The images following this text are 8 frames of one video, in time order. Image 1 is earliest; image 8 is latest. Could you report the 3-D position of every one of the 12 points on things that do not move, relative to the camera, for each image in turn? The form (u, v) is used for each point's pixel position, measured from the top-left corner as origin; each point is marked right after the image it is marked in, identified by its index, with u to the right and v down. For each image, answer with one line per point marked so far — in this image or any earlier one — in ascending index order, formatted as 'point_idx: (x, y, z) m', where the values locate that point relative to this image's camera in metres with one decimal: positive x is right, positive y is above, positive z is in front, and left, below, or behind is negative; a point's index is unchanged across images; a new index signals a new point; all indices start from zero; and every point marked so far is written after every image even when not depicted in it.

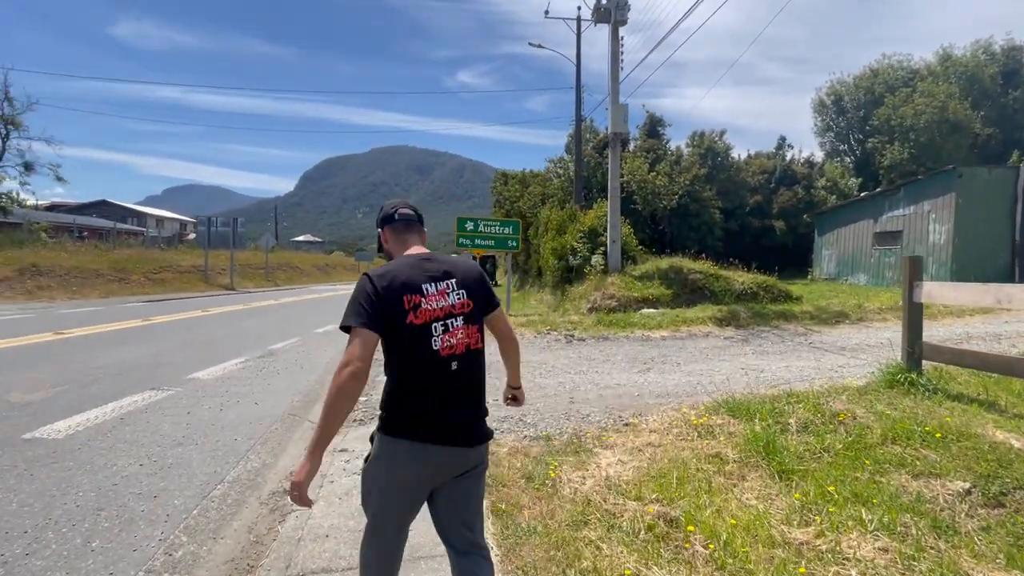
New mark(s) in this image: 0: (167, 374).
0: (-6.0, -1.5, +8.3) m
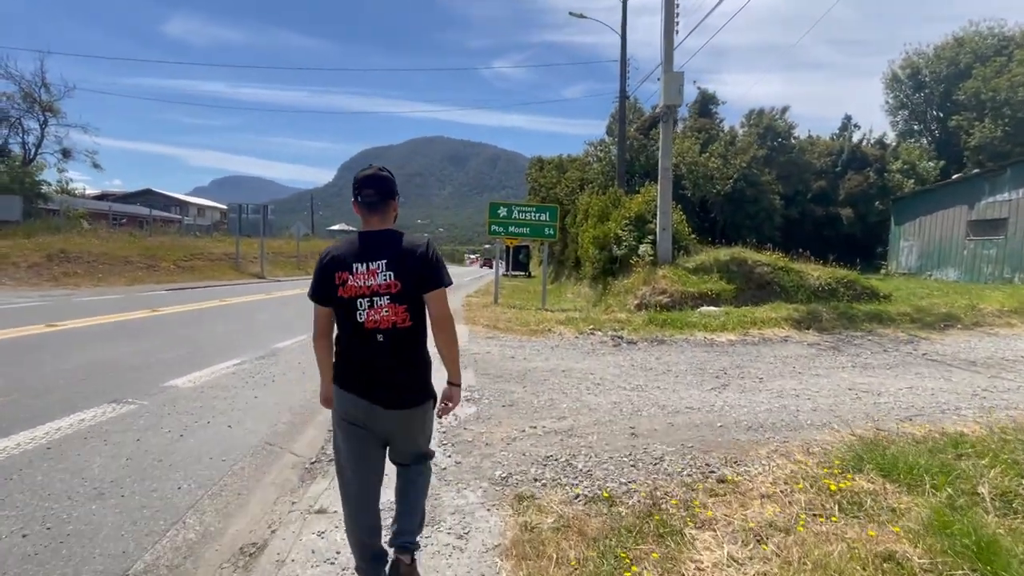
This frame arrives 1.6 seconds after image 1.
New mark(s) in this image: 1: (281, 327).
0: (-5.4, -1.3, +7.0) m
1: (-5.9, -1.0, +12.3) m
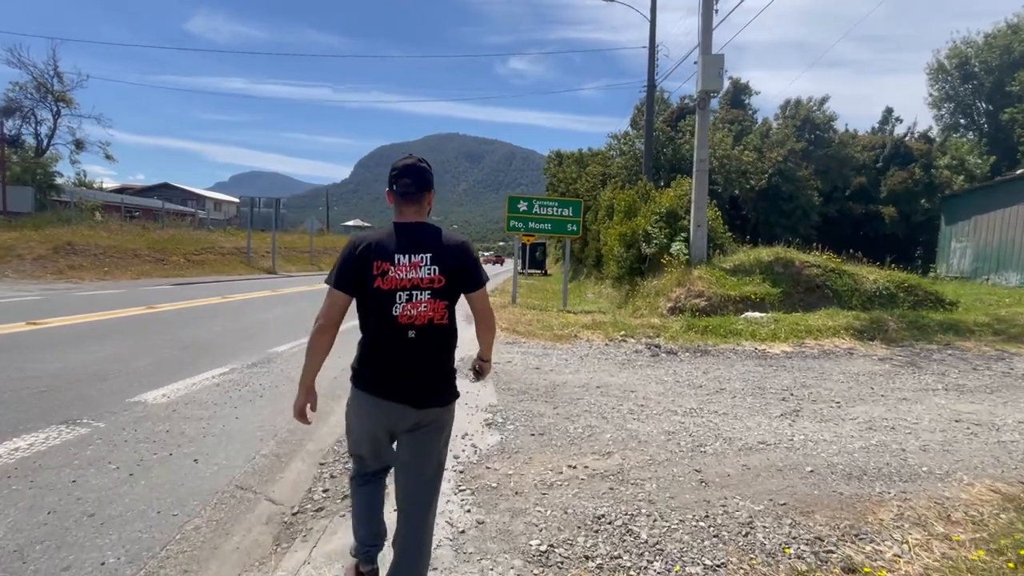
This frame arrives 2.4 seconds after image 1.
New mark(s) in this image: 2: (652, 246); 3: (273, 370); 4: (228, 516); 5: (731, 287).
0: (-5.0, -1.3, +6.1) m
1: (-5.4, -0.9, +11.3) m
2: (+4.6, +1.4, +15.8) m
3: (-3.7, -1.3, +7.4) m
4: (-2.1, -1.7, +3.6) m
5: (+5.8, 0.0, +12.7) m
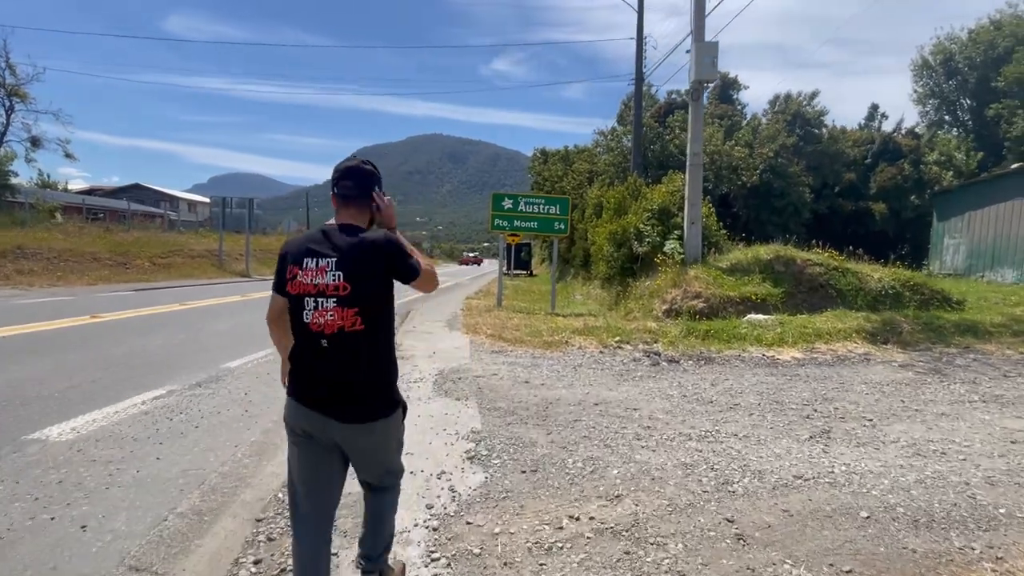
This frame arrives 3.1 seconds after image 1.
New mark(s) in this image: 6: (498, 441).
0: (-5.2, -1.4, +5.0) m
1: (-5.7, -1.1, +10.2) m
2: (+4.1, +1.3, +15.0) m
3: (-3.9, -1.4, +6.4) m
4: (-2.2, -1.8, +2.6) m
5: (+5.4, 0.0, +12.0) m
6: (-0.1, -1.6, +5.2) m
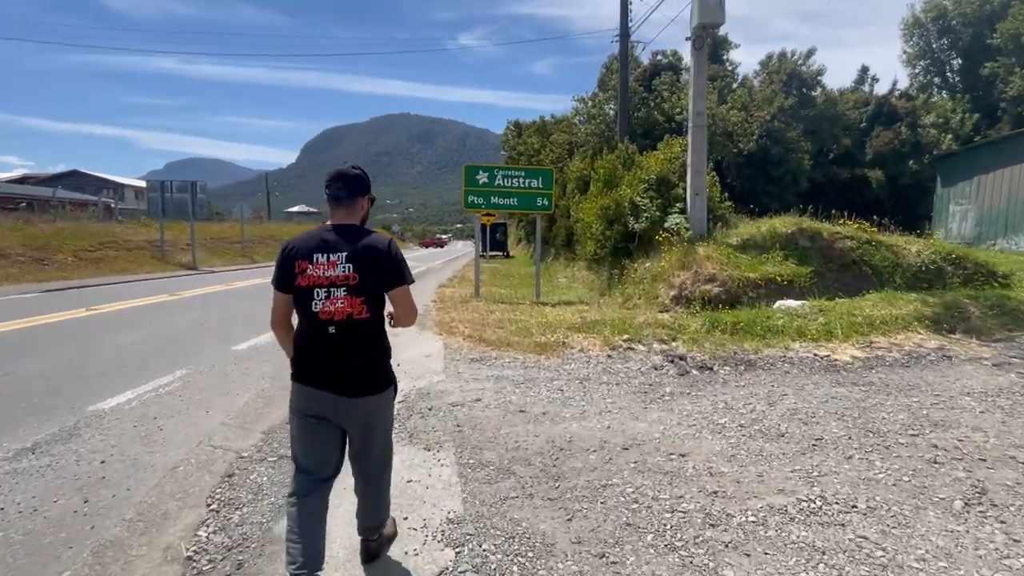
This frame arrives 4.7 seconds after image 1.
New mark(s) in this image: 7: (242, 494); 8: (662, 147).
0: (-5.1, -1.6, +2.7) m
1: (-6.0, -1.1, +7.9) m
2: (+3.5, +1.8, +13.1) m
3: (-3.9, -1.5, +4.2) m
4: (-2.0, -2.0, +0.5) m
5: (+5.0, +0.4, +10.2) m
6: (-0.1, -1.7, +3.2) m
7: (-2.2, -1.7, +4.0) m
8: (+4.5, +4.2, +14.6) m
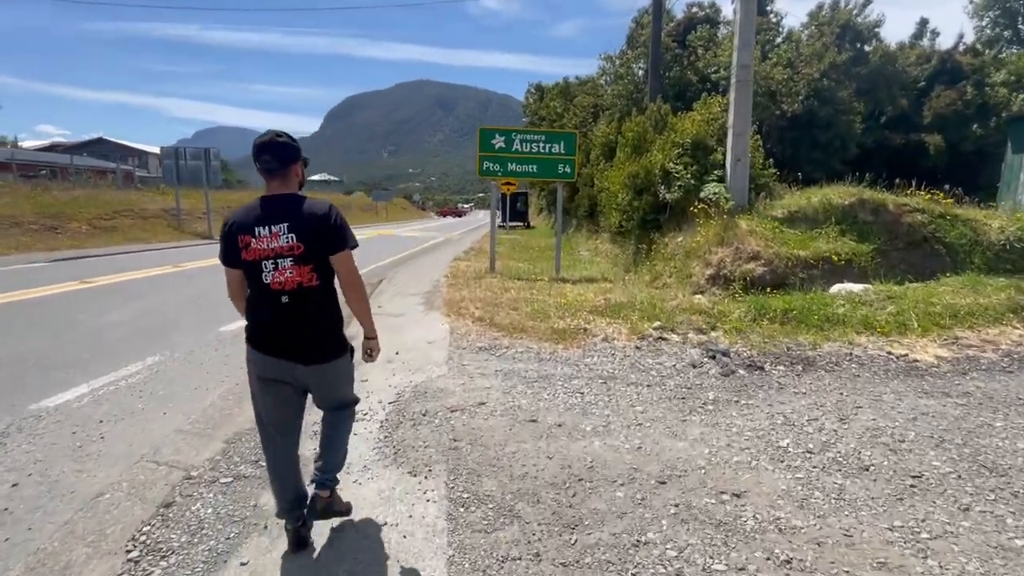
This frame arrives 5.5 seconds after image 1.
0: (-5.2, -1.6, +2.0) m
1: (-5.8, -0.7, +7.2) m
2: (+4.0, +2.4, +11.8) m
3: (-3.9, -1.4, +3.4) m
4: (-2.2, -2.1, -0.3) m
5: (+5.3, +0.8, +8.9) m
6: (-0.1, -1.7, +2.3) m
7: (-2.2, -1.6, +3.2) m
8: (+5.1, +4.9, +13.1) m
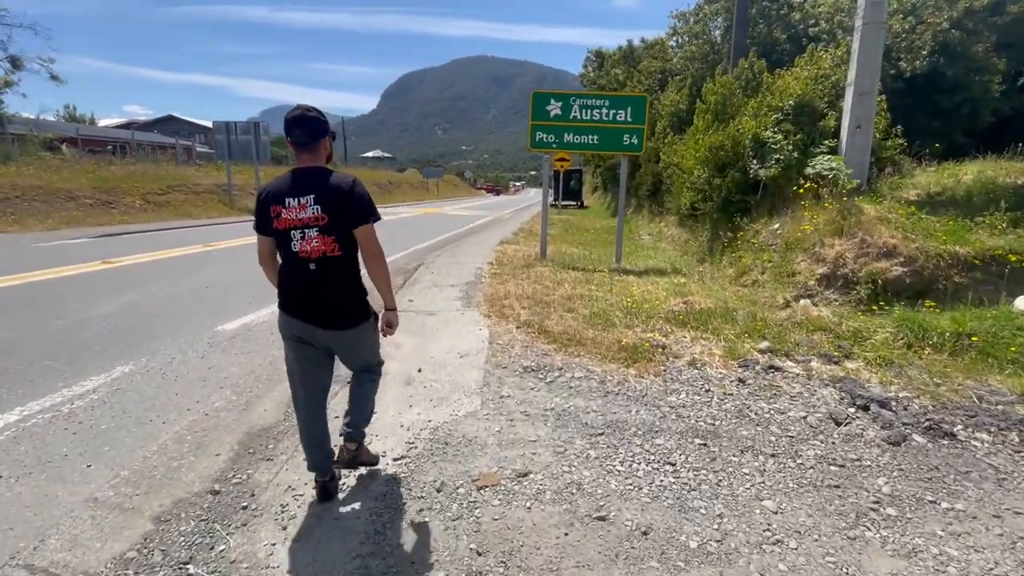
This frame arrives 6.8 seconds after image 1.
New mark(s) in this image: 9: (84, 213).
0: (-5.1, -1.7, +1.0) m
1: (-5.1, -0.6, +6.1) m
2: (+5.1, +2.4, +9.6) m
3: (-3.6, -1.4, +2.2) m
4: (-2.3, -2.4, -1.6) m
5: (+6.1, +0.7, +6.7) m
6: (0.0, -1.9, +0.7) m
7: (-2.0, -1.8, +1.8) m
8: (+6.4, +4.9, +10.7) m
9: (-16.7, +3.1, +19.1) m
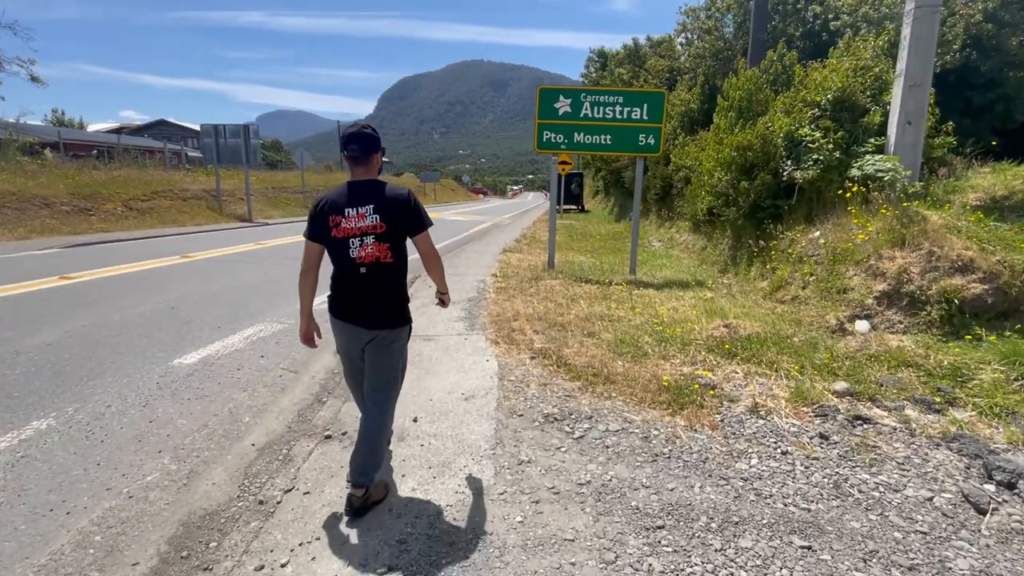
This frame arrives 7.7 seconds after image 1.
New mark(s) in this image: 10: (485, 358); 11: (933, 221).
0: (-4.9, -1.9, -0.1) m
1: (-4.9, -0.9, +5.1) m
2: (+5.2, +2.2, +8.6) m
3: (-3.4, -1.7, +1.2) m
4: (-2.1, -2.6, -2.6) m
5: (+6.3, +0.4, +5.7) m
6: (+0.1, -2.1, -0.3) m
7: (-1.8, -2.0, +0.8) m
8: (+6.5, +4.7, +9.7) m
9: (-16.7, +2.6, +18.1) m
10: (-0.3, -0.8, +5.6) m
11: (+5.6, +0.9, +6.4) m
